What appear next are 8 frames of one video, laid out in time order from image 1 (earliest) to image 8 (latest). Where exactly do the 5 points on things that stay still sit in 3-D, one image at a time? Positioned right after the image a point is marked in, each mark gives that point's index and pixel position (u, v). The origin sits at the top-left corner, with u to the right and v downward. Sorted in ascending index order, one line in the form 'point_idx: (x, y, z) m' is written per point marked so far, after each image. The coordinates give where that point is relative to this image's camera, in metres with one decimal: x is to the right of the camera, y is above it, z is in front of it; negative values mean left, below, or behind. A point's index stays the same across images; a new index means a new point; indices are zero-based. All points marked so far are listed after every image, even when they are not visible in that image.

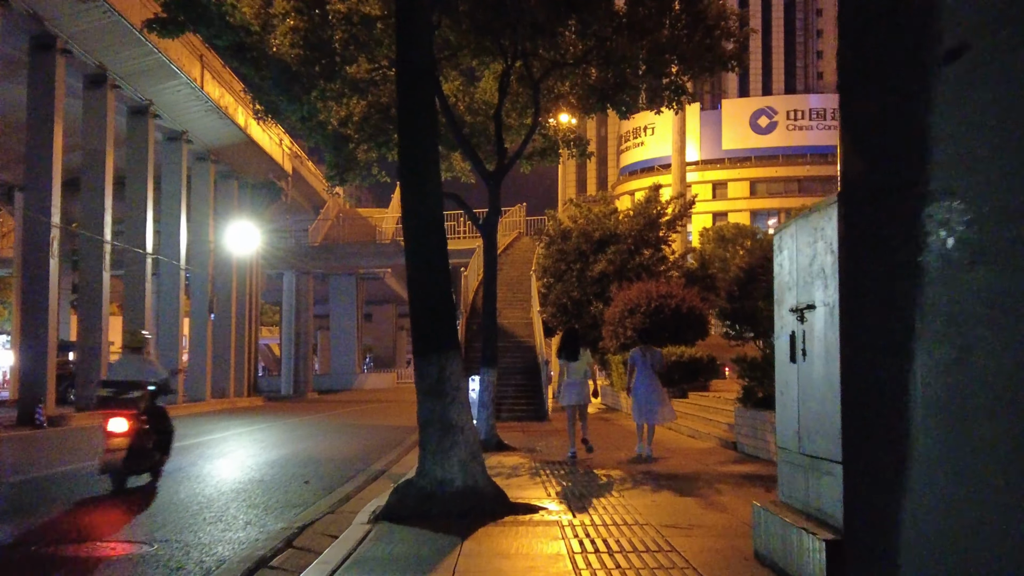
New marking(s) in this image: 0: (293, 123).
0: (-3.1, +2.3, +15.6) m
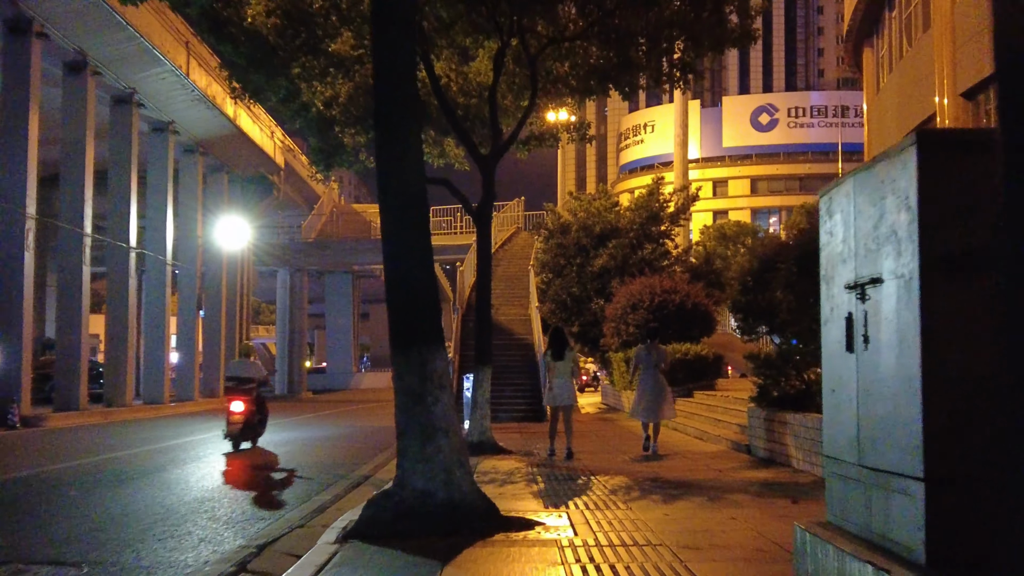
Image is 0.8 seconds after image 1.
0: (-3.2, +2.4, +14.6) m
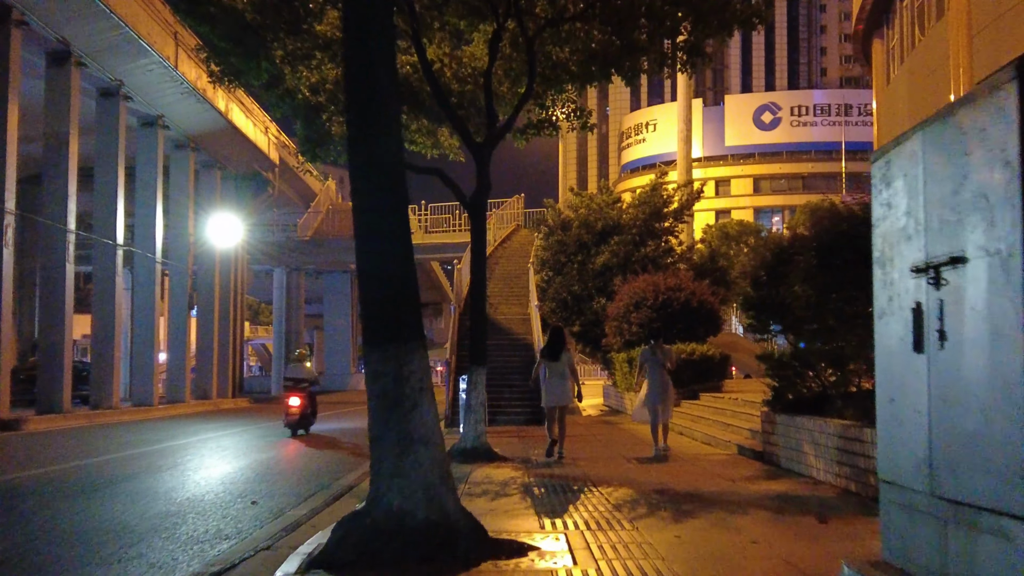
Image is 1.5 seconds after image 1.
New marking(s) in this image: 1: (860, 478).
0: (-3.2, +2.5, +13.8) m
1: (+2.6, -1.4, +8.2) m
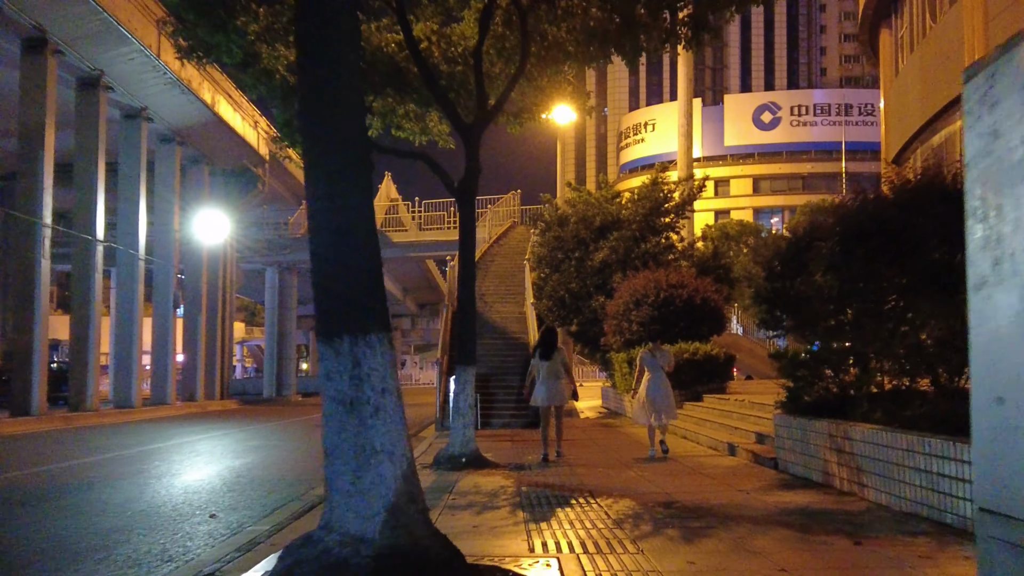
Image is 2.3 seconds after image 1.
0: (-3.3, +2.6, +12.9) m
1: (+2.5, -1.3, +7.3) m
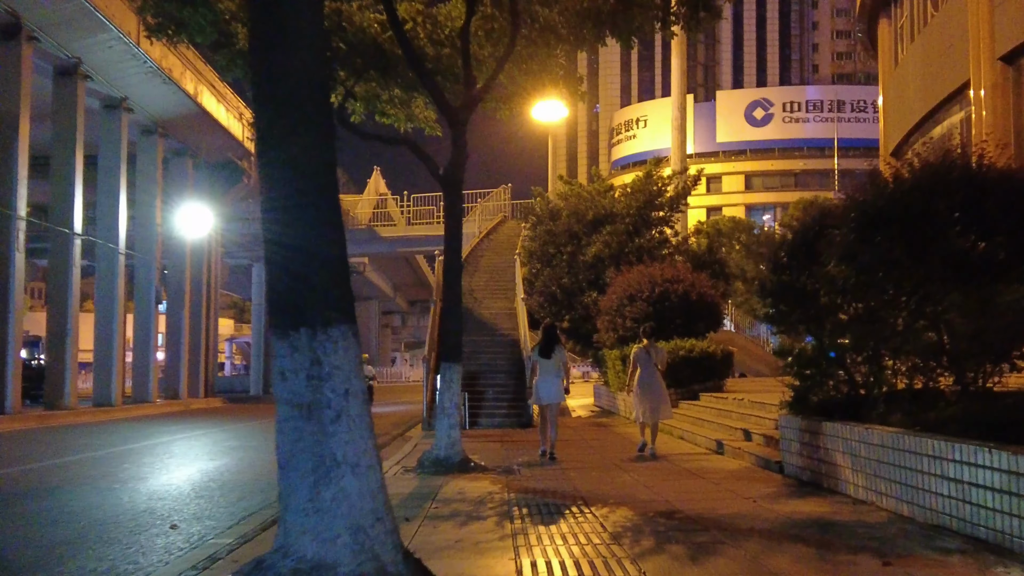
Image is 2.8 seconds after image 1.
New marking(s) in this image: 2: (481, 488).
0: (-3.4, +2.6, +12.2) m
1: (+2.4, -1.3, +6.6) m
2: (-0.3, -1.7, +9.0) m
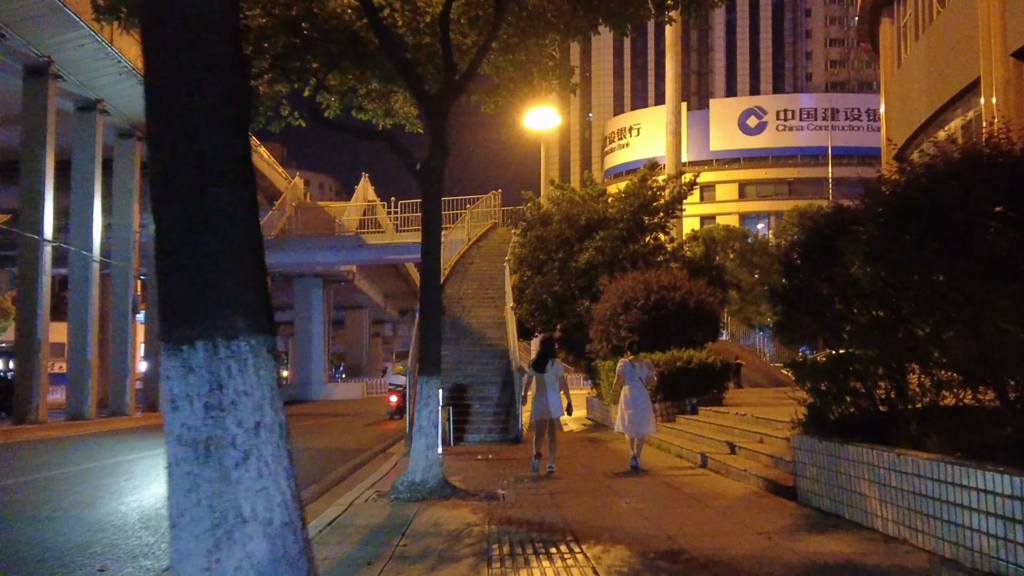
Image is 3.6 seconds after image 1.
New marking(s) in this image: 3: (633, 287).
0: (-3.6, +2.6, +11.3) m
1: (+2.3, -1.3, +5.7) m
2: (-0.4, -1.7, +8.1) m
3: (+2.0, 0.0, +17.6) m
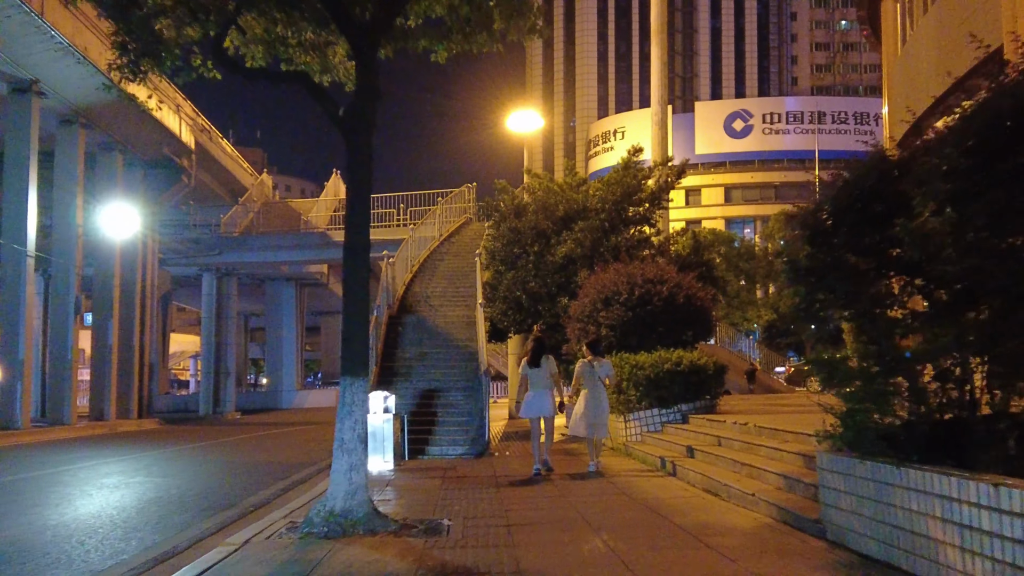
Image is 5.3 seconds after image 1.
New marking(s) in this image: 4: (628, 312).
0: (-4.0, +2.7, +9.3) m
1: (+2.0, -1.1, +3.7) m
2: (-0.7, -1.5, +6.1) m
3: (+1.5, +0.1, +15.7) m
4: (+1.7, -0.3, +15.5) m
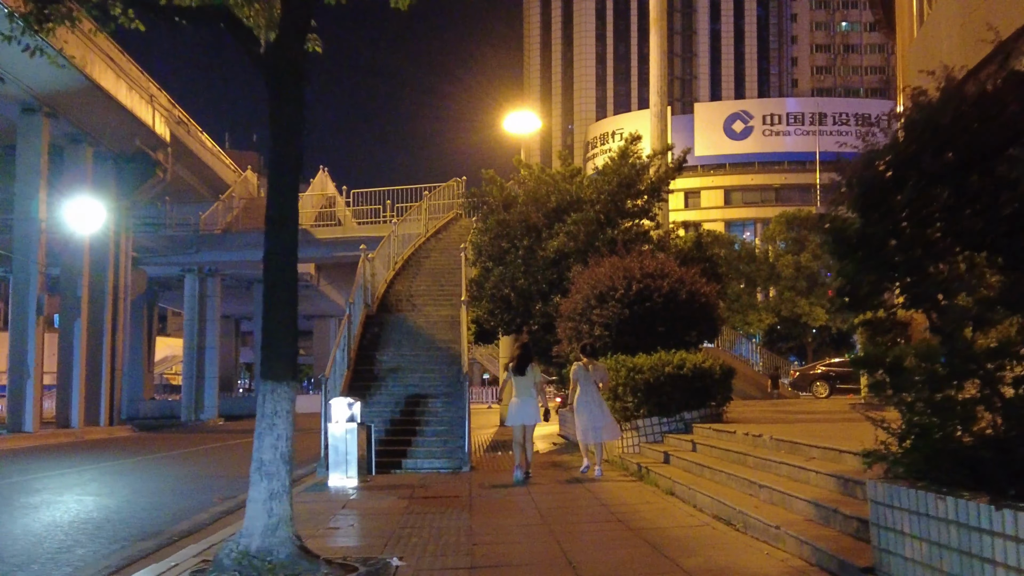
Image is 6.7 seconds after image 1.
0: (-4.2, +2.8, +7.7) m
1: (+1.8, -1.0, +2.2) m
2: (-0.9, -1.4, +4.5) m
3: (+1.3, +0.2, +14.1) m
4: (+1.4, -0.3, +13.9) m
